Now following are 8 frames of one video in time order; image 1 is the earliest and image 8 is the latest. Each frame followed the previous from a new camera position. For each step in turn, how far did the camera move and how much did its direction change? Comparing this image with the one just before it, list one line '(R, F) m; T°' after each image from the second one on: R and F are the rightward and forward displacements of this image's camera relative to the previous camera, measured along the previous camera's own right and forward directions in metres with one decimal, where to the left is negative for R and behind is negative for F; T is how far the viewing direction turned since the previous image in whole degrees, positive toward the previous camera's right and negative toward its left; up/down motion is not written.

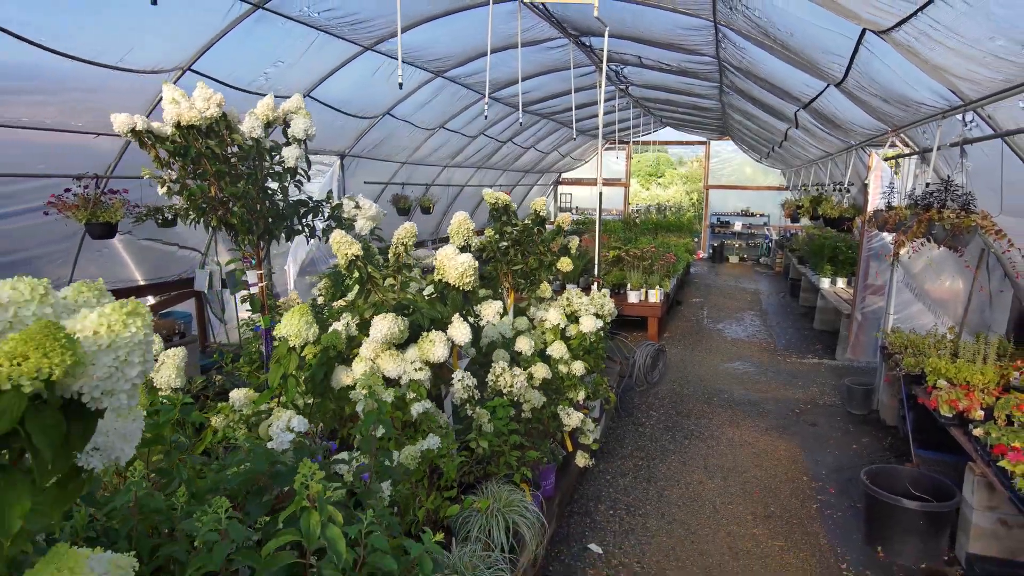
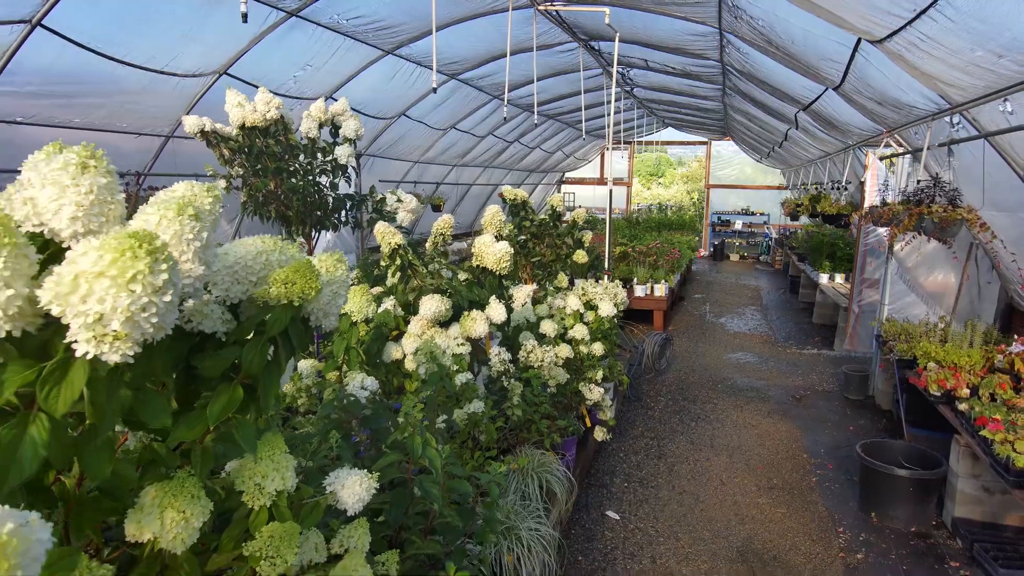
(-0.2, -0.3) m; 0°
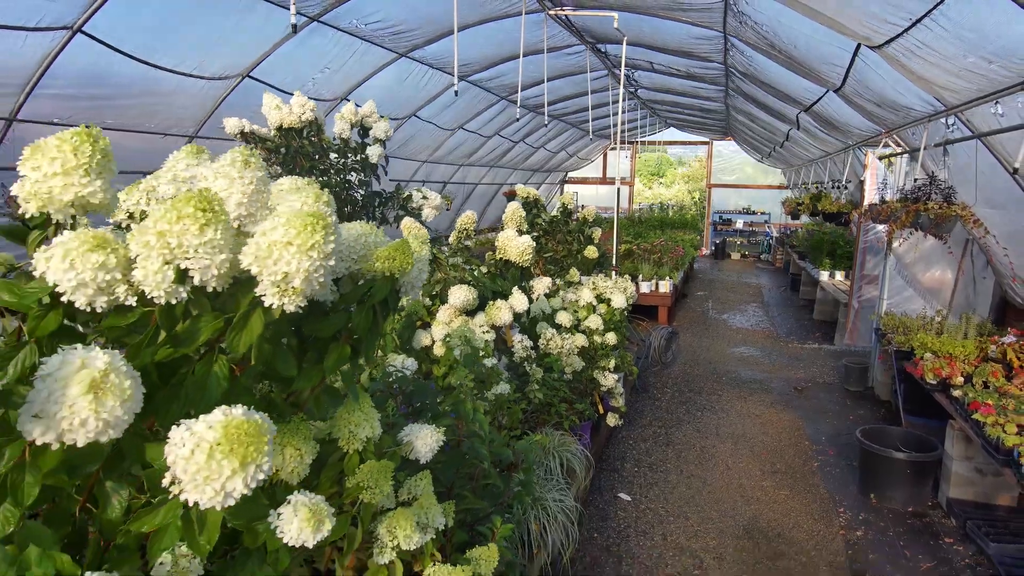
(-0.1, -0.2) m; 0°
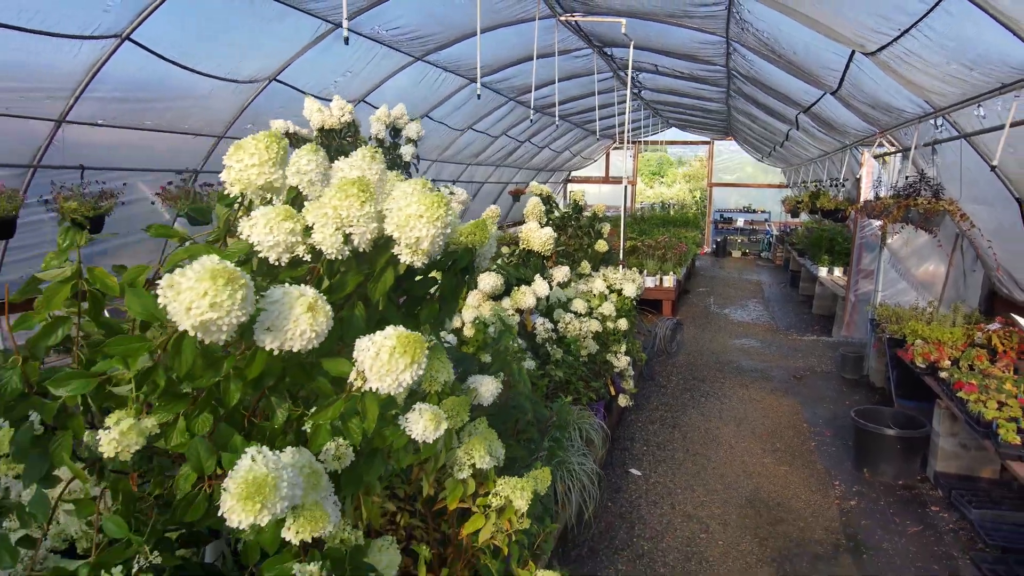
(-0.1, -0.3) m; 0°
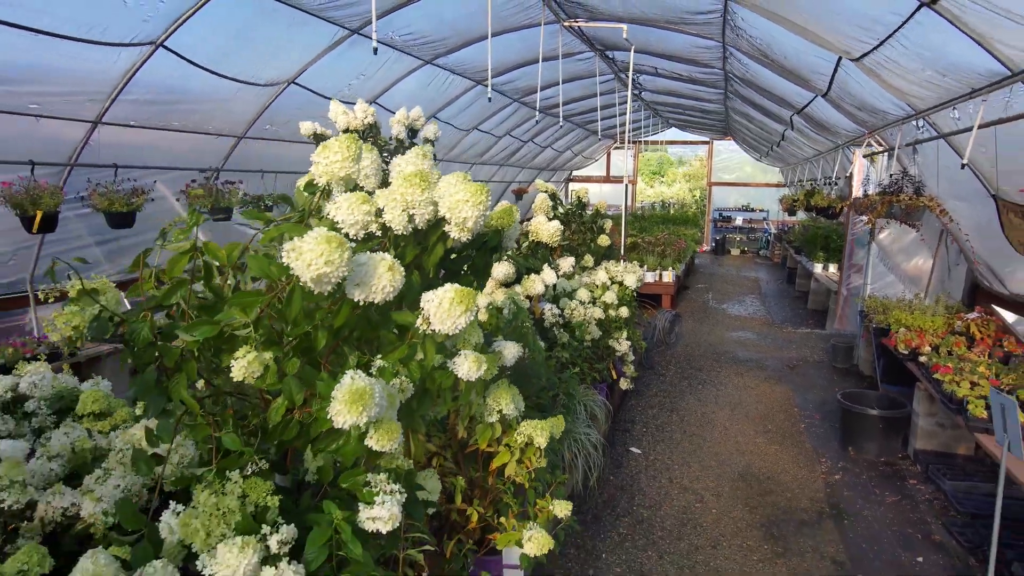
(-0.1, -0.3) m; 0°
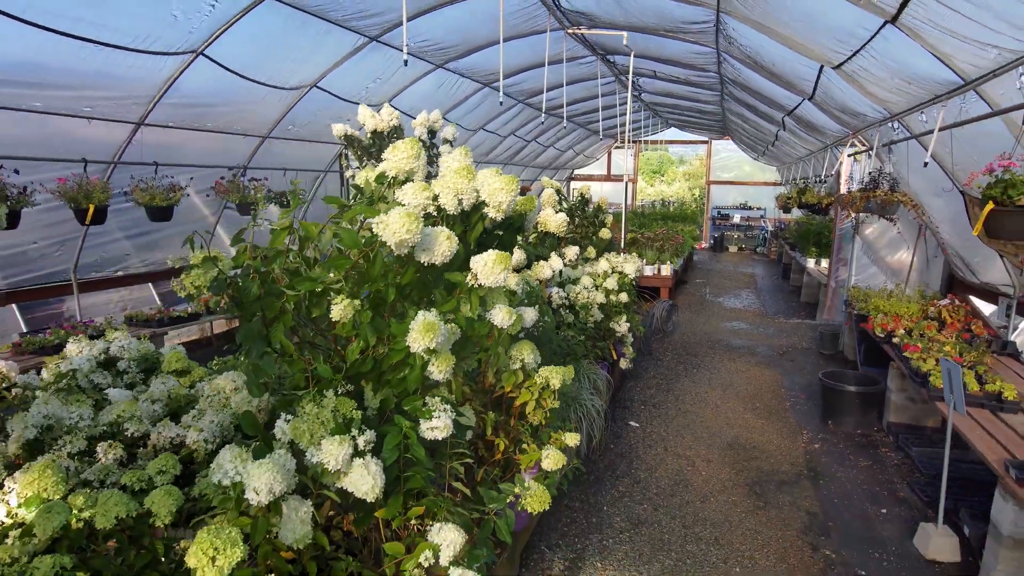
(-0.1, -0.4) m; 0°
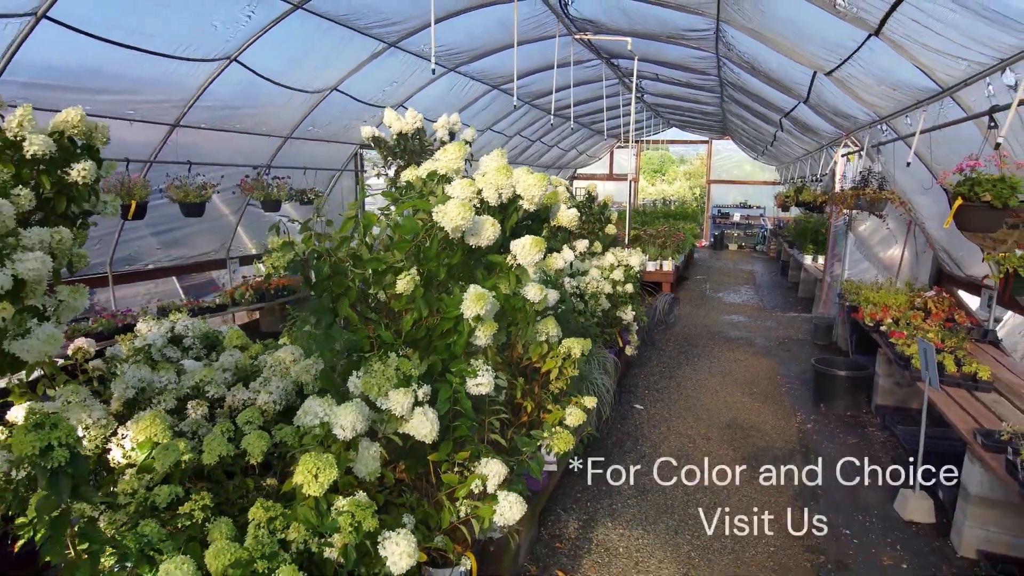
(-0.1, -0.4) m; 0°
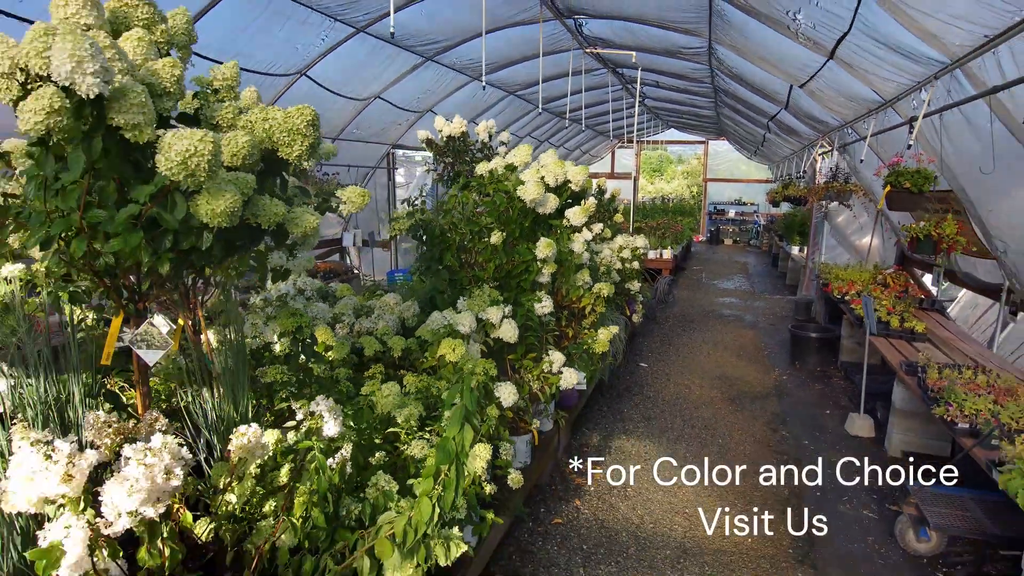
(-0.3, -1.1) m; 0°
